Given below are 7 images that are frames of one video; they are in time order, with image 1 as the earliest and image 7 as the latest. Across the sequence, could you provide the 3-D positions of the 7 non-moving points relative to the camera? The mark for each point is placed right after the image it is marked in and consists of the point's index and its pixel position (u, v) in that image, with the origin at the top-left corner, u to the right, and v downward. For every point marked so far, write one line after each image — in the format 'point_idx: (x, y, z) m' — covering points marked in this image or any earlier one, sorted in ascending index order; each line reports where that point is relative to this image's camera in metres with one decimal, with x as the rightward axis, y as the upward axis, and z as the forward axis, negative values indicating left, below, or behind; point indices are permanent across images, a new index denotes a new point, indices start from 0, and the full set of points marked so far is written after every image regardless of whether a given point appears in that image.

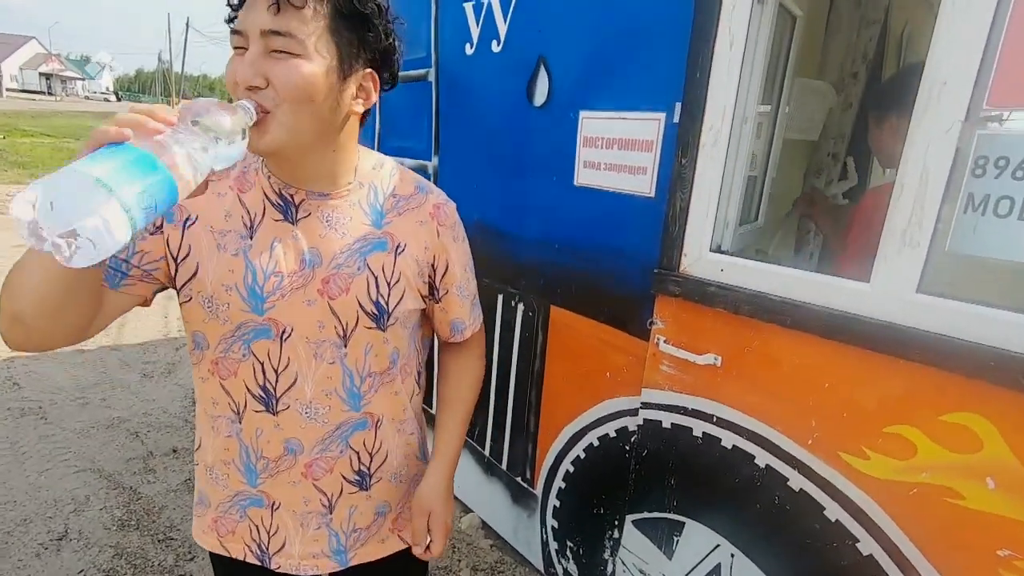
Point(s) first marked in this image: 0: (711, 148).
0: (+0.5, +0.4, +1.5) m
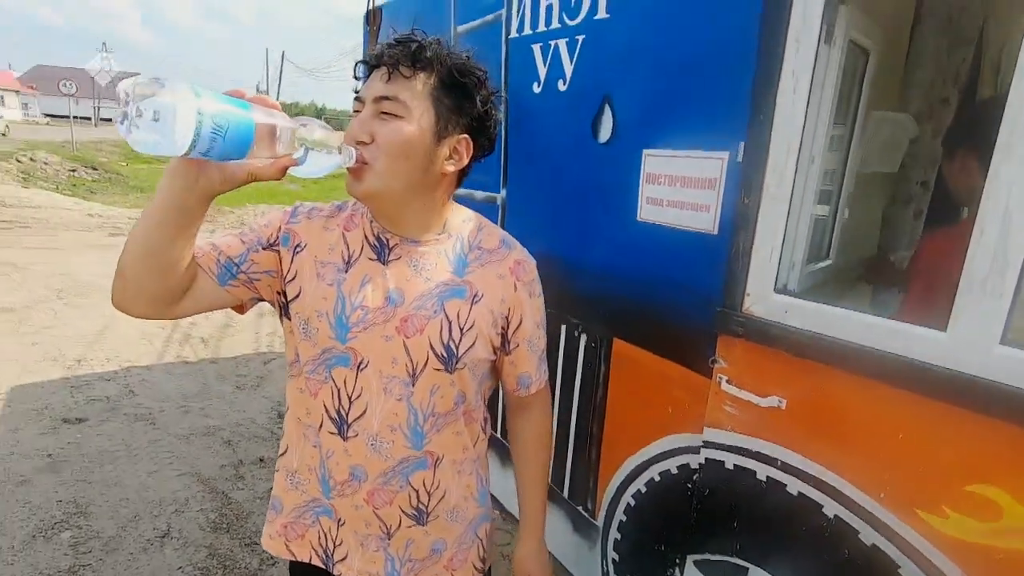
0: (+0.7, +0.3, +1.5) m
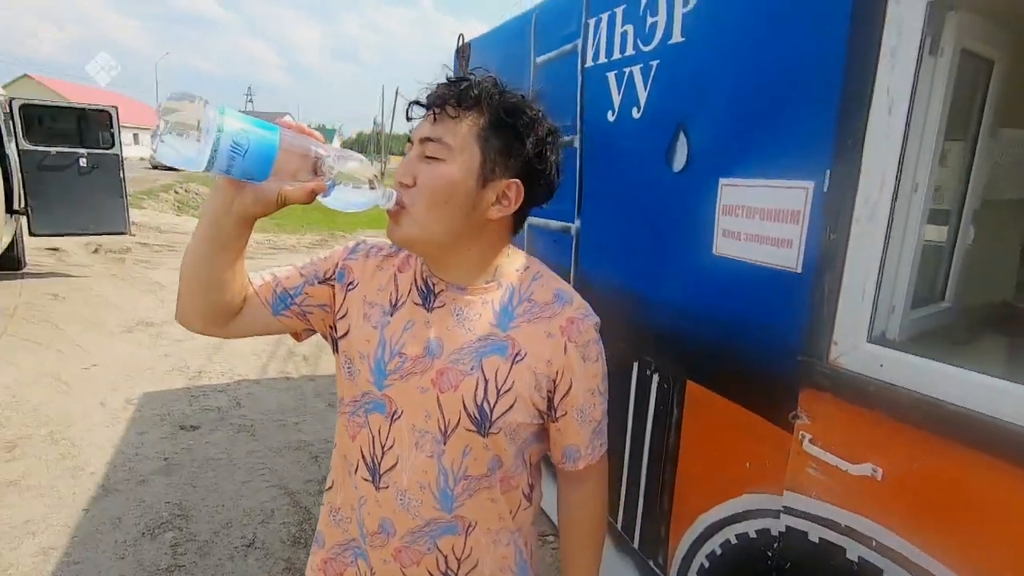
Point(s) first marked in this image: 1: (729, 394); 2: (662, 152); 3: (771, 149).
0: (+0.8, +0.2, +1.3) m
1: (+0.7, -0.3, +1.7) m
2: (+0.6, +0.5, +2.0) m
3: (+0.7, +0.4, +1.5) m
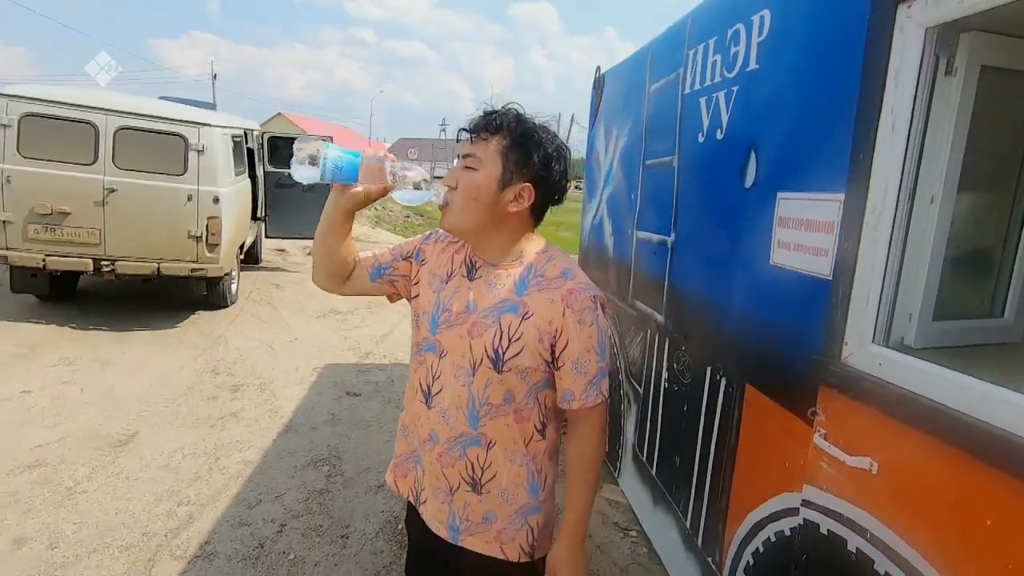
0: (+0.9, +0.1, +1.4) m
1: (+0.9, -0.4, +1.8) m
2: (+0.9, +0.5, +2.2) m
3: (+0.9, +0.4, +1.6) m
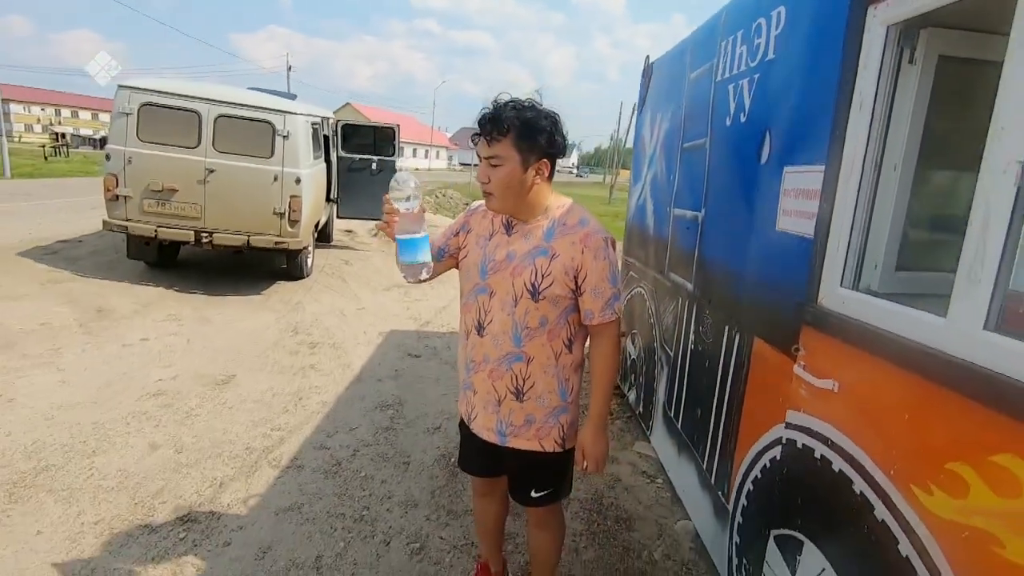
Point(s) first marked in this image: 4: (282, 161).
0: (+1.0, +0.3, +1.7) m
1: (+1.0, -0.2, +2.1) m
2: (+1.1, +0.6, +2.4) m
3: (+1.1, +0.5, +1.9) m
4: (-2.7, +1.5, +6.4) m
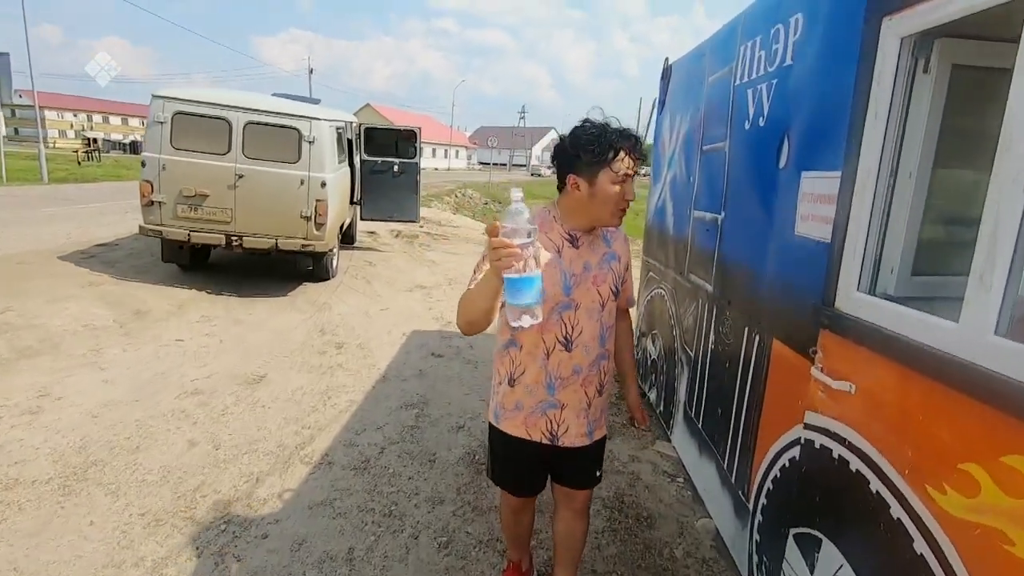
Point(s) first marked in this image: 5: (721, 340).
0: (+1.1, +0.3, +1.7) m
1: (+1.1, -0.2, +2.2) m
2: (+1.2, +0.6, +2.5) m
3: (+1.1, +0.5, +2.0) m
4: (-2.5, +1.5, +6.5) m
5: (+1.2, -0.3, +3.0) m
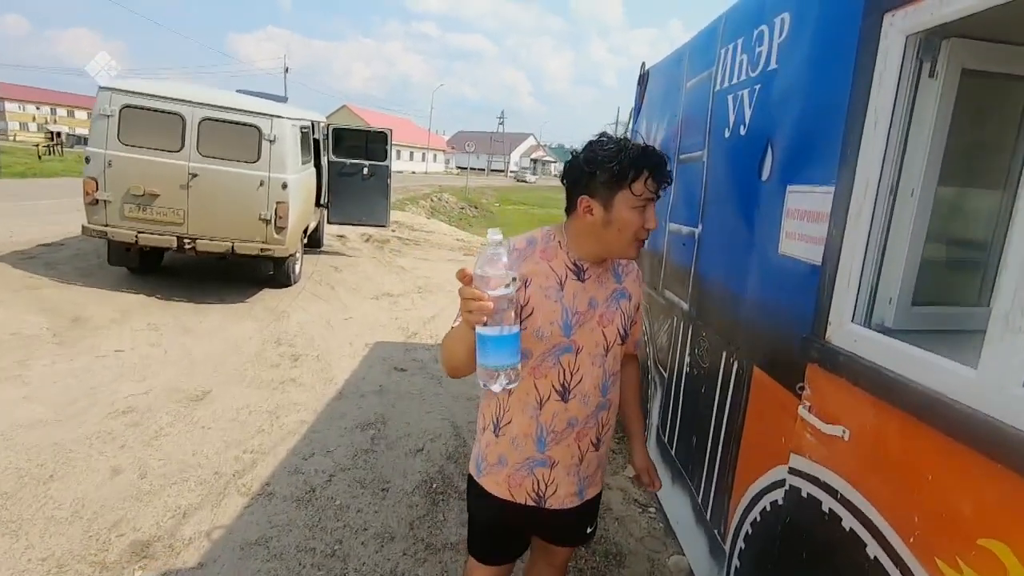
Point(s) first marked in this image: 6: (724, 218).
0: (+1.0, +0.2, +1.5) m
1: (+1.0, -0.3, +2.0) m
2: (+1.0, +0.5, +2.3) m
3: (+1.0, +0.4, +1.8) m
4: (-2.8, +1.4, +6.2) m
5: (+1.0, -0.4, +2.8) m
6: (+1.0, +0.3, +2.6) m
